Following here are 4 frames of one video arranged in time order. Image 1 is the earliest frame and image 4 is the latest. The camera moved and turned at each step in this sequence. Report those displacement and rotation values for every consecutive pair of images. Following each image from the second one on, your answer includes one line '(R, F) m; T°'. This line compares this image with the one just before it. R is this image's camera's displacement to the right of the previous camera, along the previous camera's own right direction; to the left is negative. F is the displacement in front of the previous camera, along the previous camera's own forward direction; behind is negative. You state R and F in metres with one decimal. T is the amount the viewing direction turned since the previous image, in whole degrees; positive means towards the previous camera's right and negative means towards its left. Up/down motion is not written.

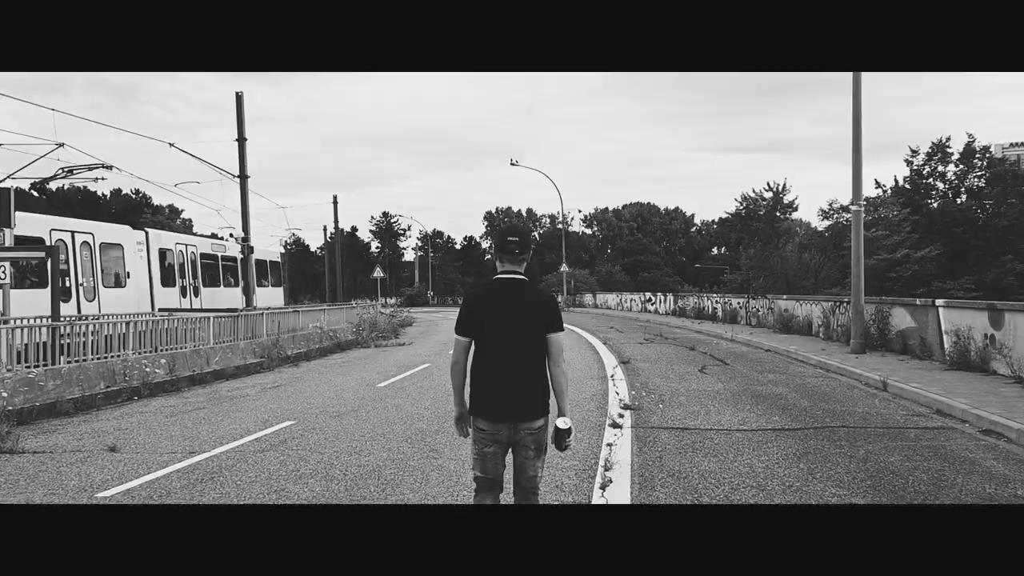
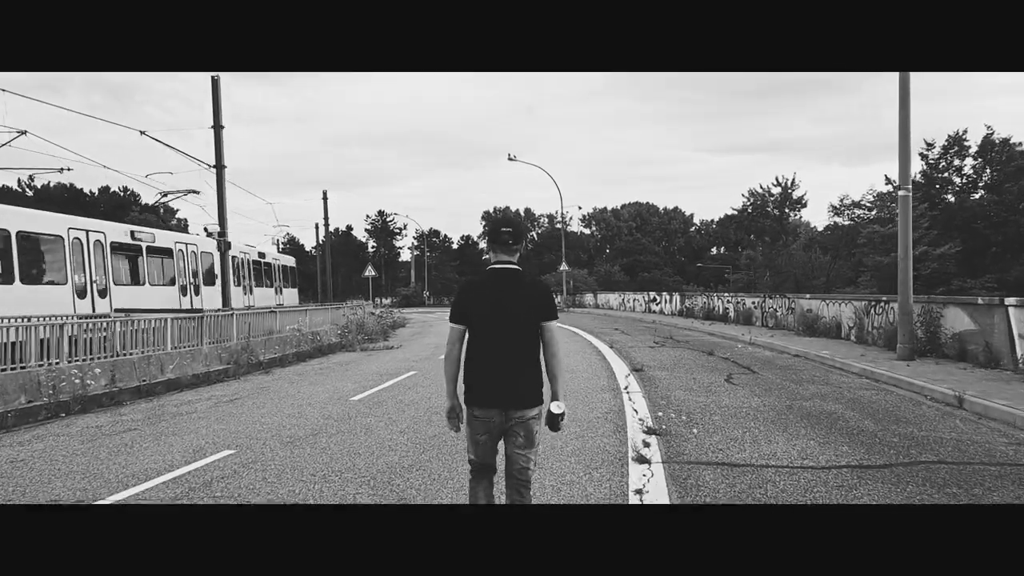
(0.0, +1.7) m; 0°
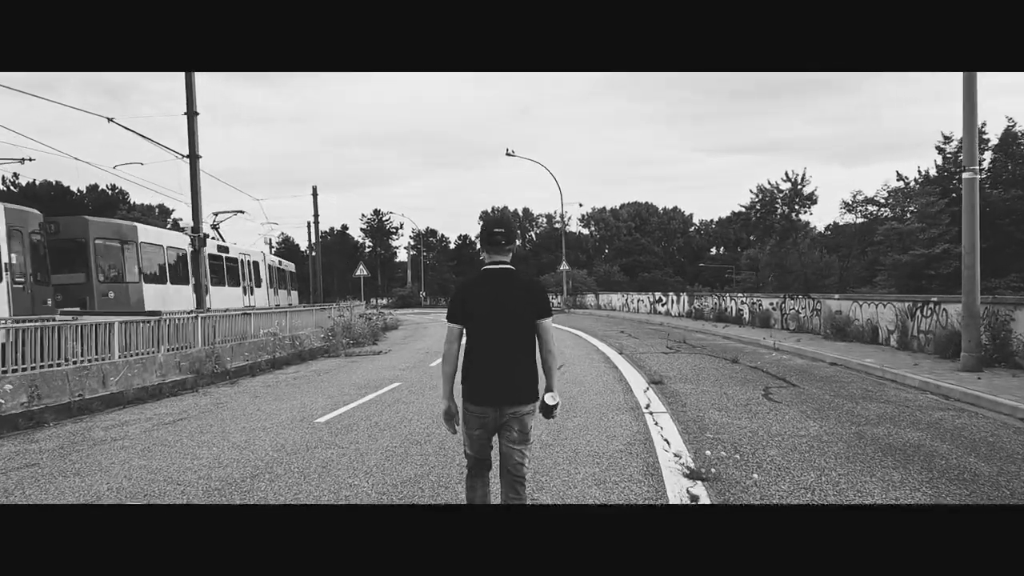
(0.0, +1.7) m; 0°
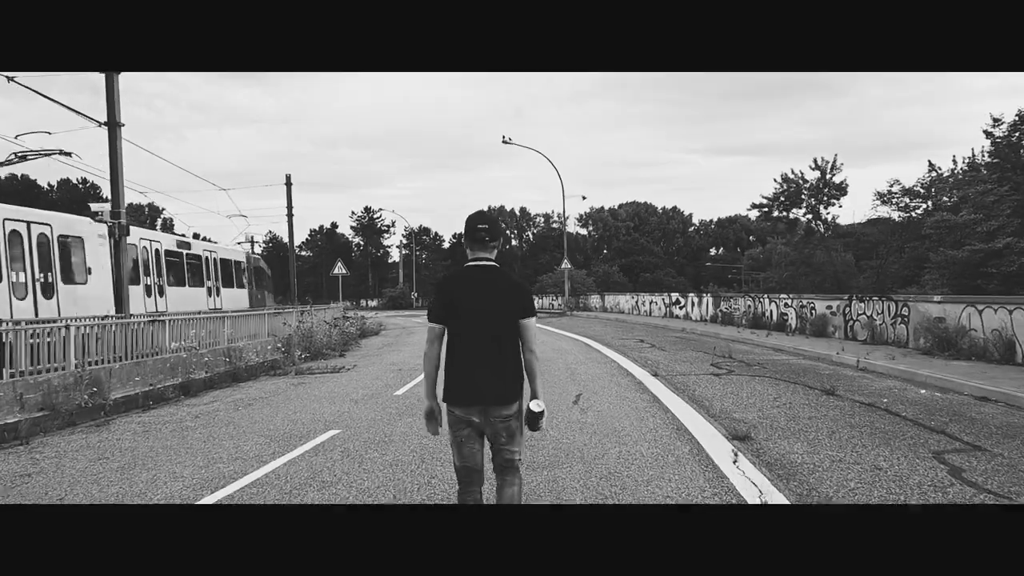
(0.0, +4.0) m; 0°
